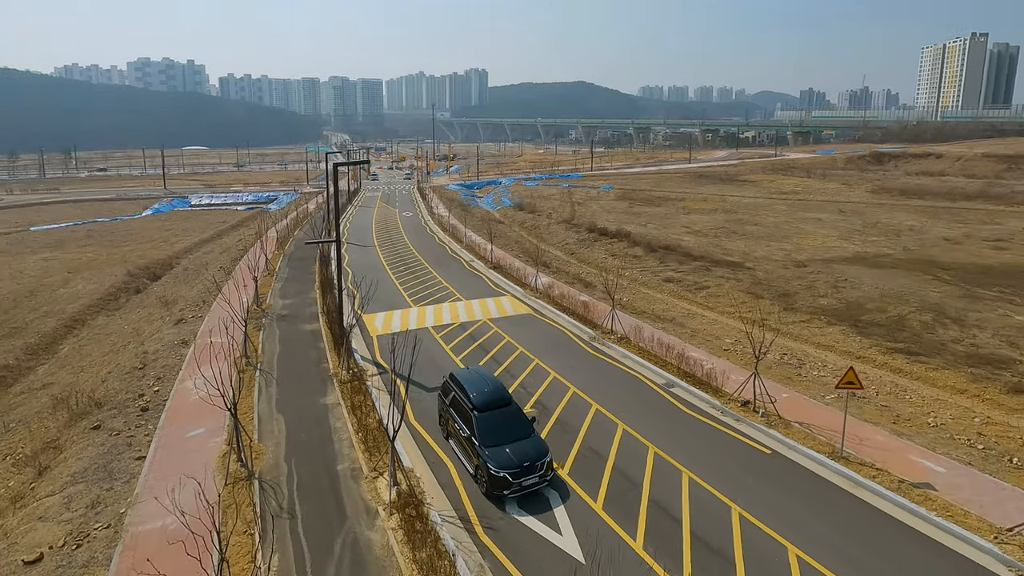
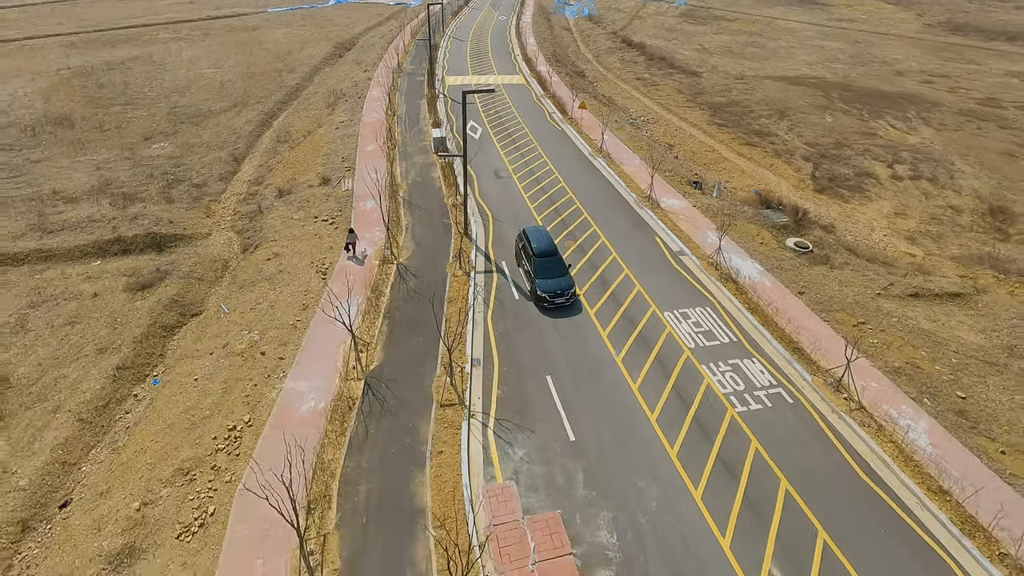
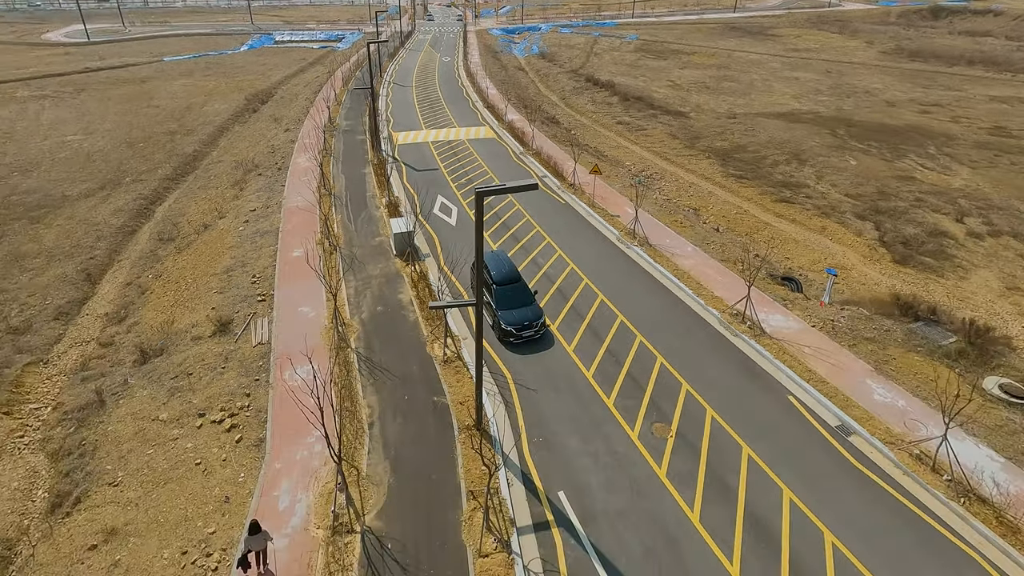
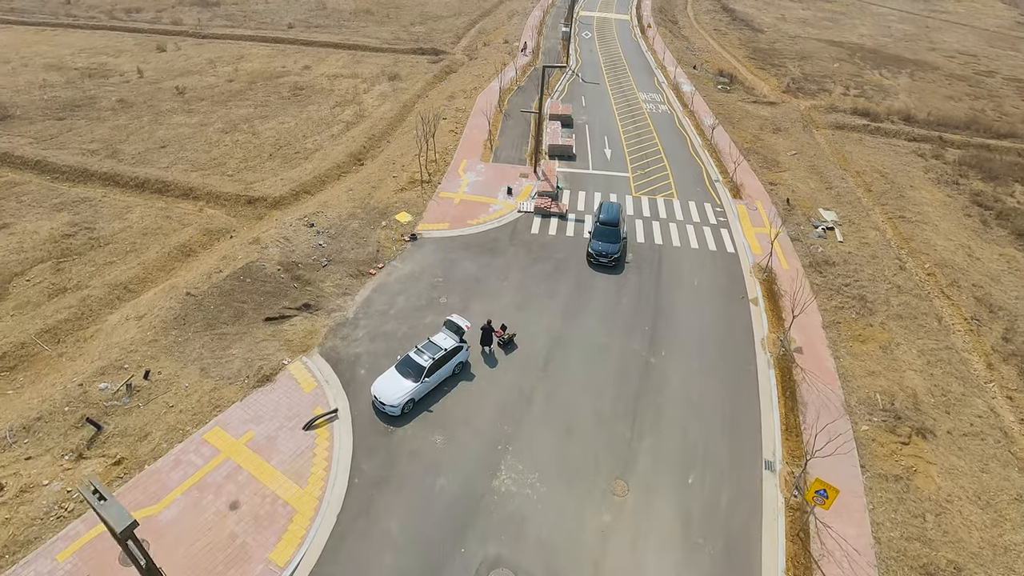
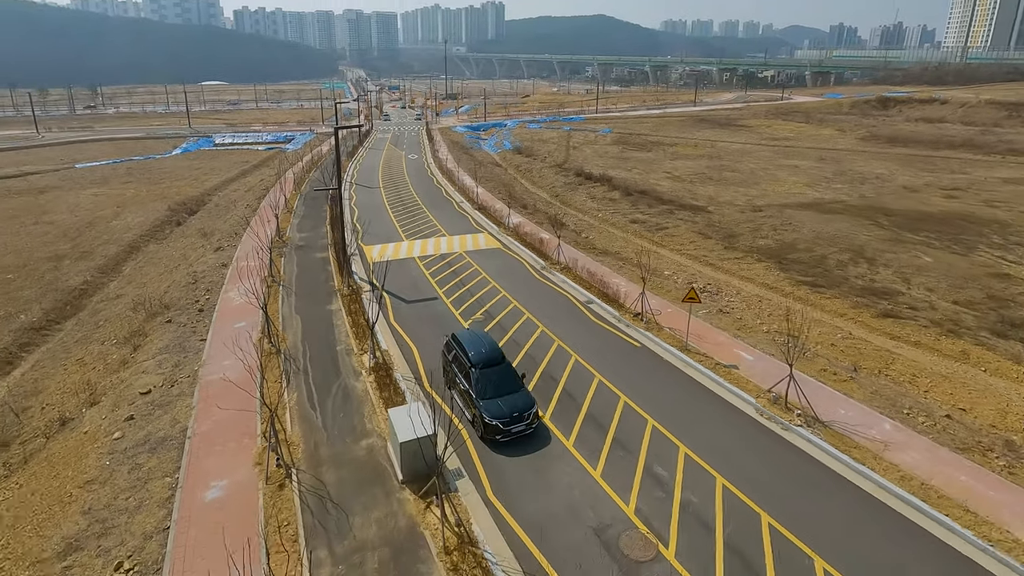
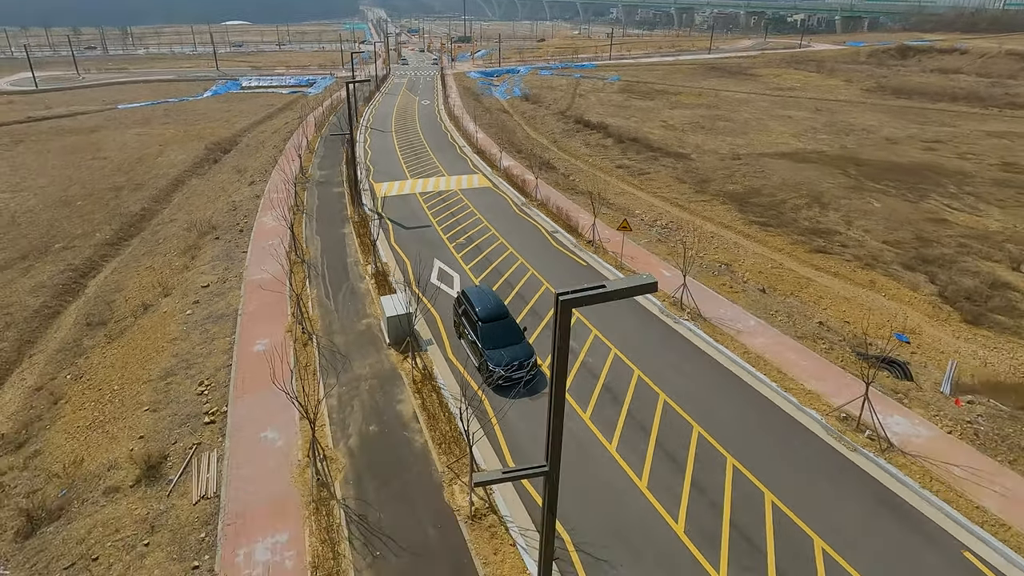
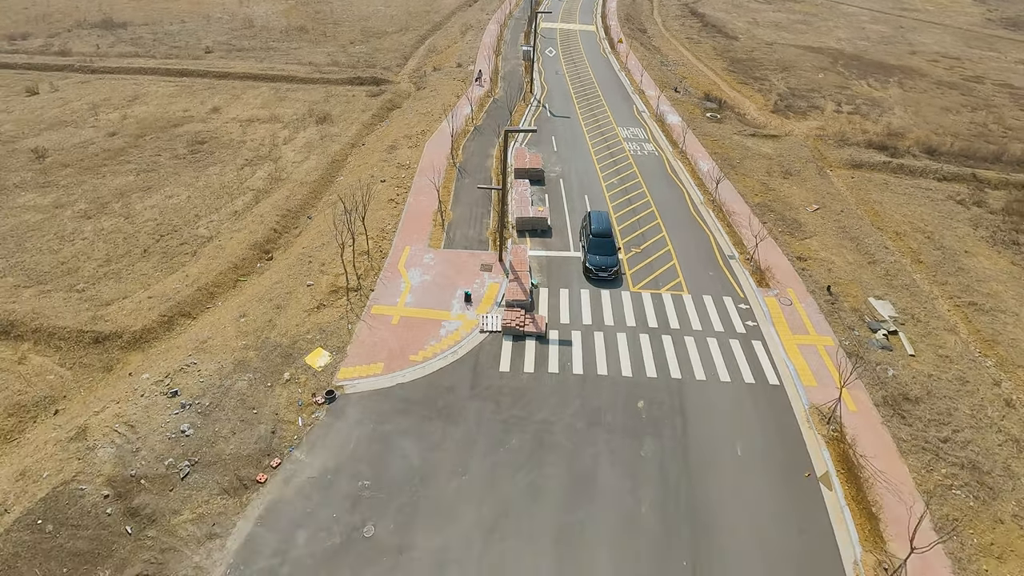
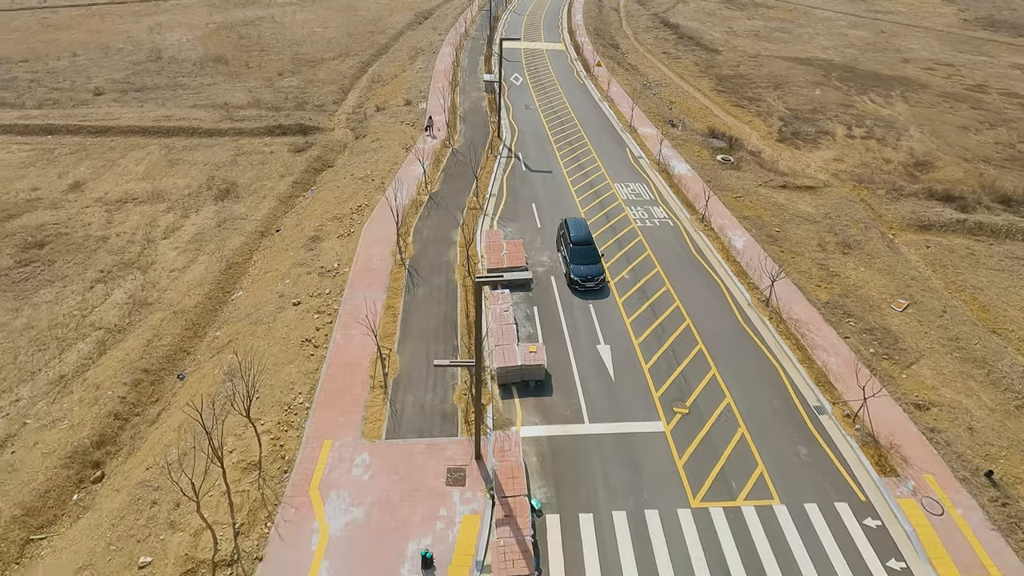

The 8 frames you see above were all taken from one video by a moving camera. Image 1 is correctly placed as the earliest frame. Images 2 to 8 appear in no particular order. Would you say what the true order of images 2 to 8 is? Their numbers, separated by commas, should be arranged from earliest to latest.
5, 6, 3, 2, 8, 7, 4
